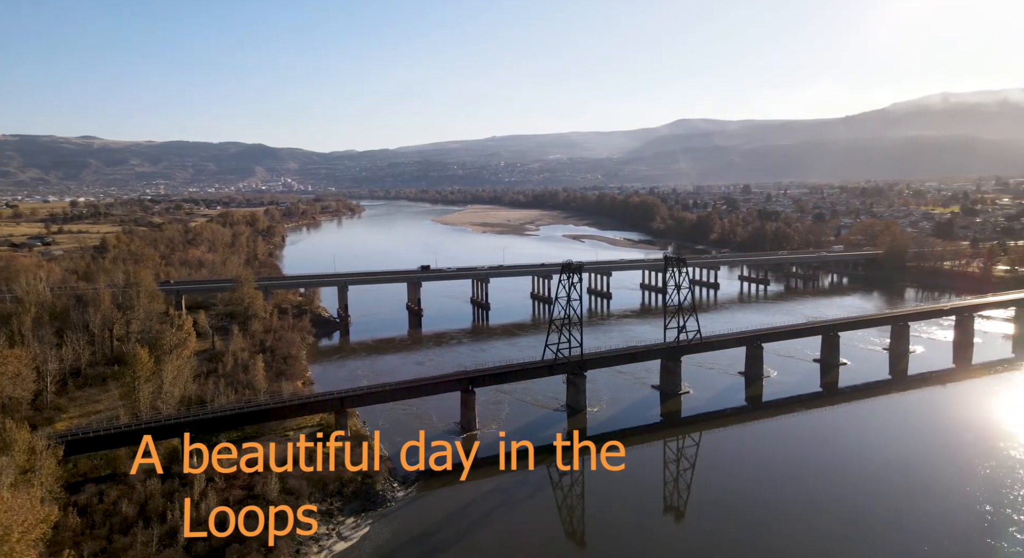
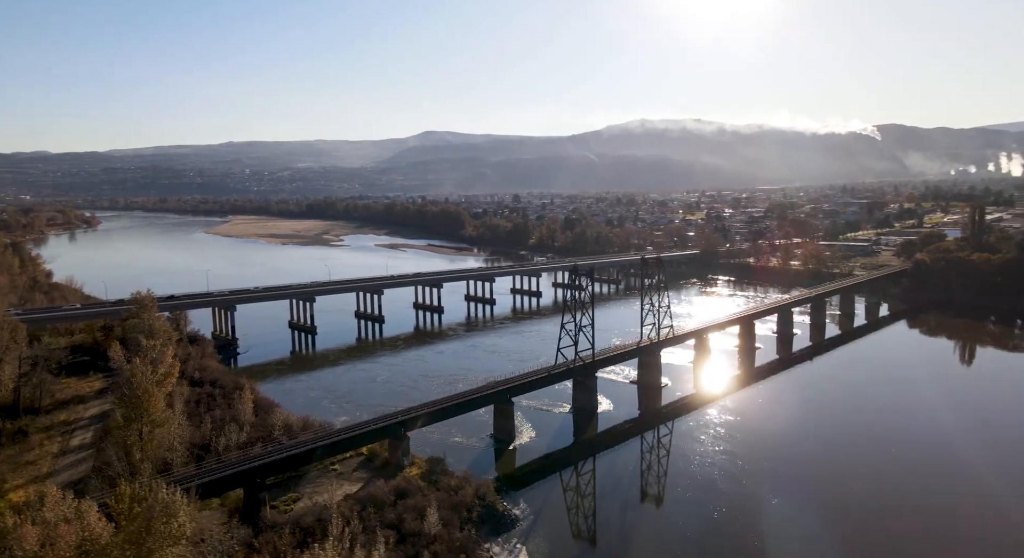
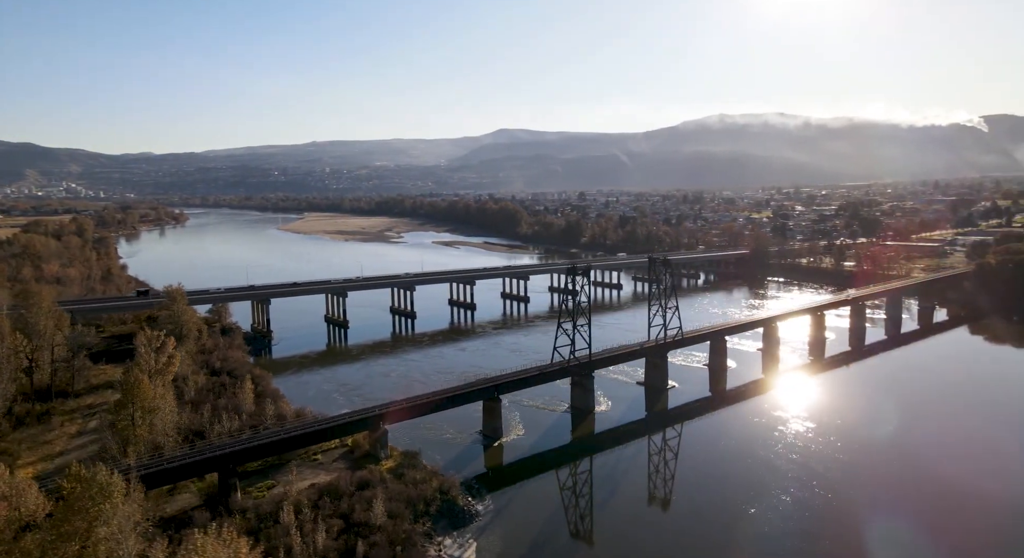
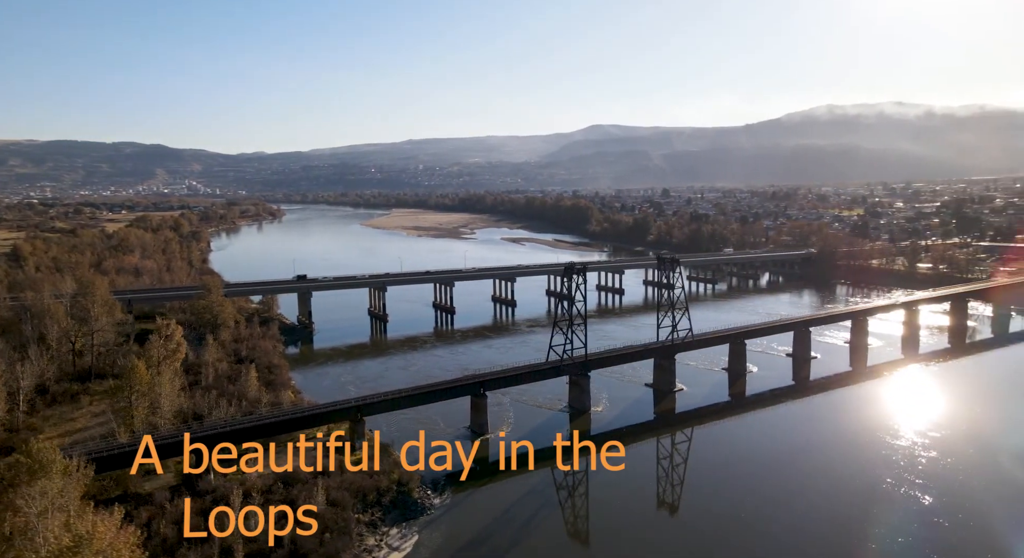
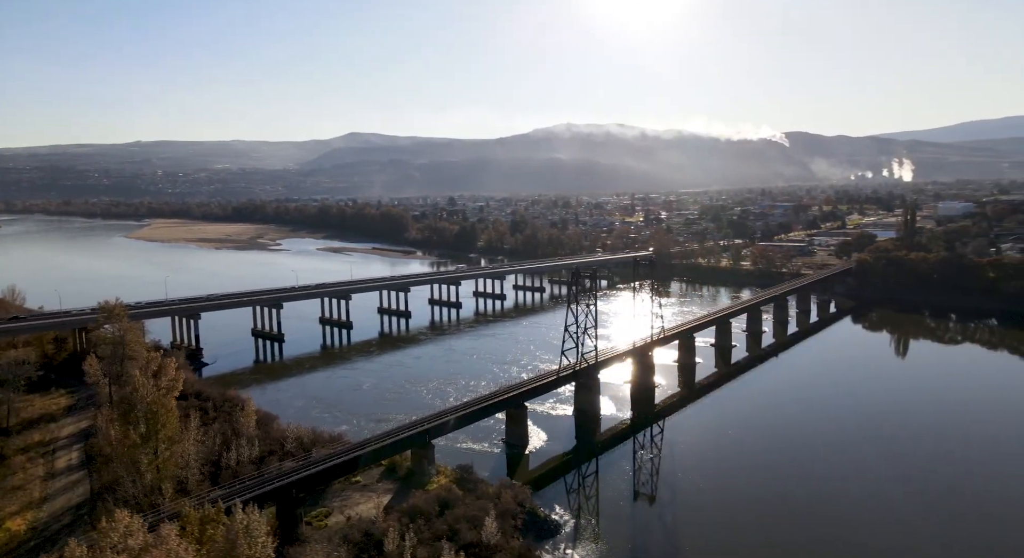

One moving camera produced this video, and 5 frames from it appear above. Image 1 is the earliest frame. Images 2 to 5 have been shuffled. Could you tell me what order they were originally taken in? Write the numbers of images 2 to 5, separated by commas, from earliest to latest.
4, 3, 2, 5
